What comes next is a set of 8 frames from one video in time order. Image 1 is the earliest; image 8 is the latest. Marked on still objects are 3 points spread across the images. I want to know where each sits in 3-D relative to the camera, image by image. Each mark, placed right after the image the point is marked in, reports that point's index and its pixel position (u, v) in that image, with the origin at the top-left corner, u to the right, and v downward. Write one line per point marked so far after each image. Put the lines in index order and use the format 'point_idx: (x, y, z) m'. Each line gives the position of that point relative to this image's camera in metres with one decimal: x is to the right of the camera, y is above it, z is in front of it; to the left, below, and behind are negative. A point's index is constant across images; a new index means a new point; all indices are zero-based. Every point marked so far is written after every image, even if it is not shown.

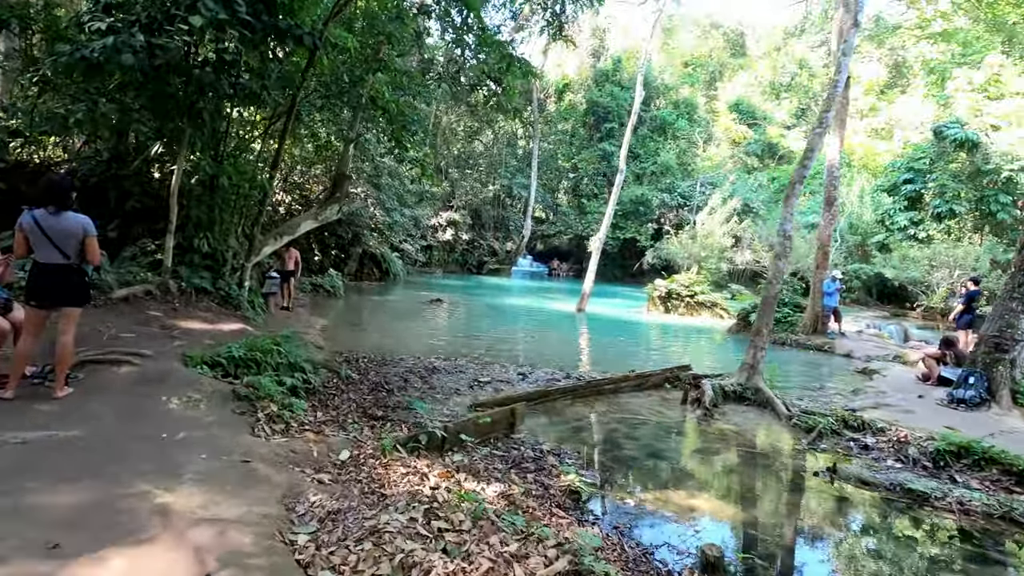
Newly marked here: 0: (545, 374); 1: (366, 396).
0: (+0.5, -1.3, +8.0) m
1: (-1.7, -1.2, +6.2) m
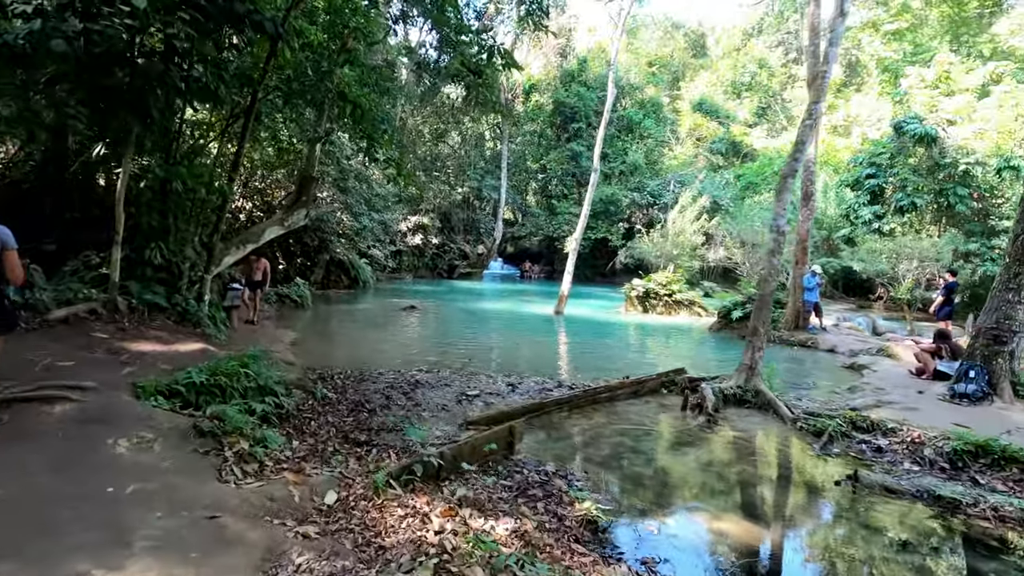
0: (+0.3, -1.4, +7.5) m
1: (-1.7, -1.4, +5.6) m
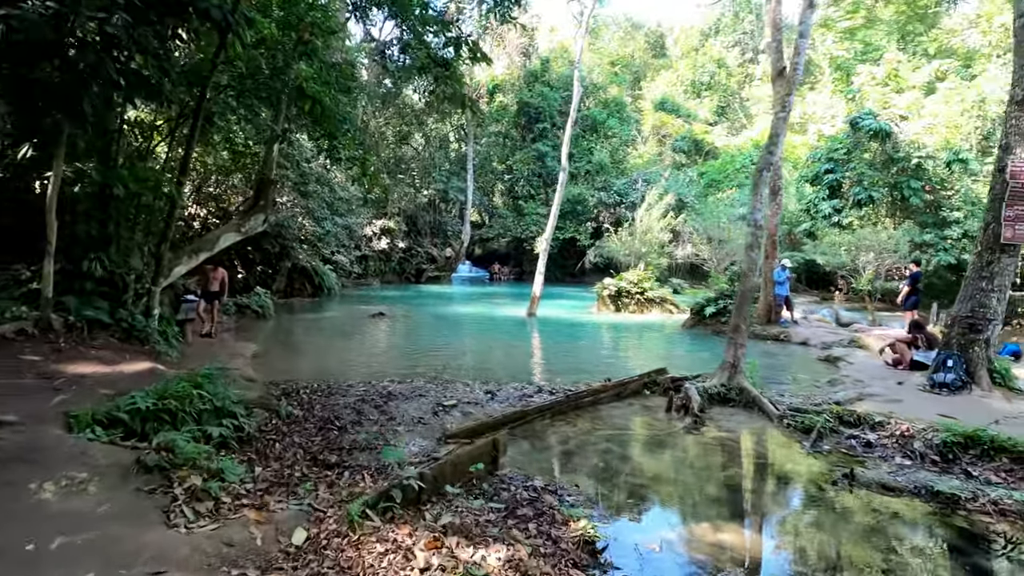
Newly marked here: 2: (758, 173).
0: (0.0, -1.4, +7.2) m
1: (-1.9, -1.5, +5.2) m
2: (+3.4, +1.6, +7.4) m
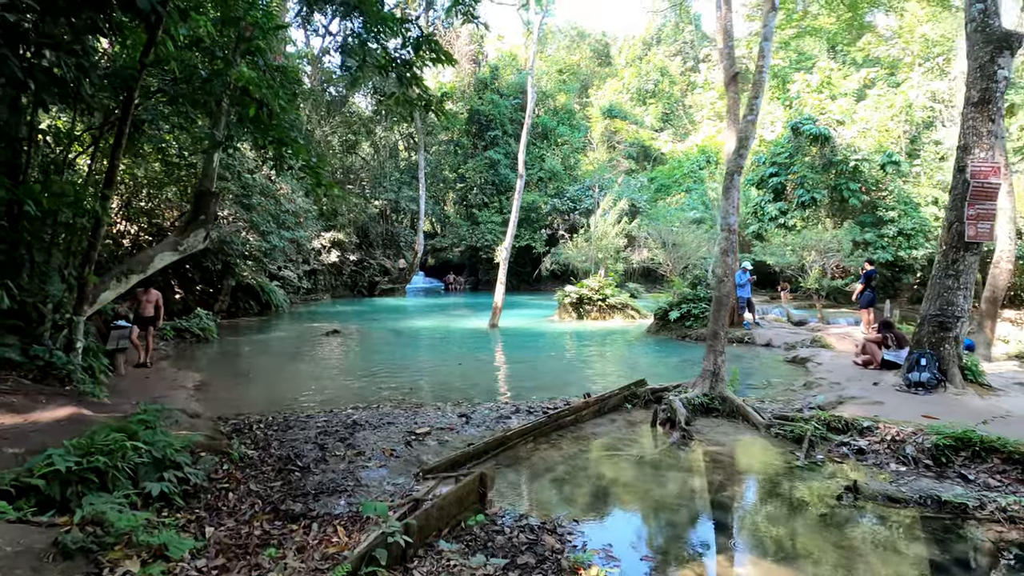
0: (-0.3, -1.6, +6.8) m
1: (-2.0, -1.7, +4.5) m
2: (+2.9, +1.5, +7.3) m
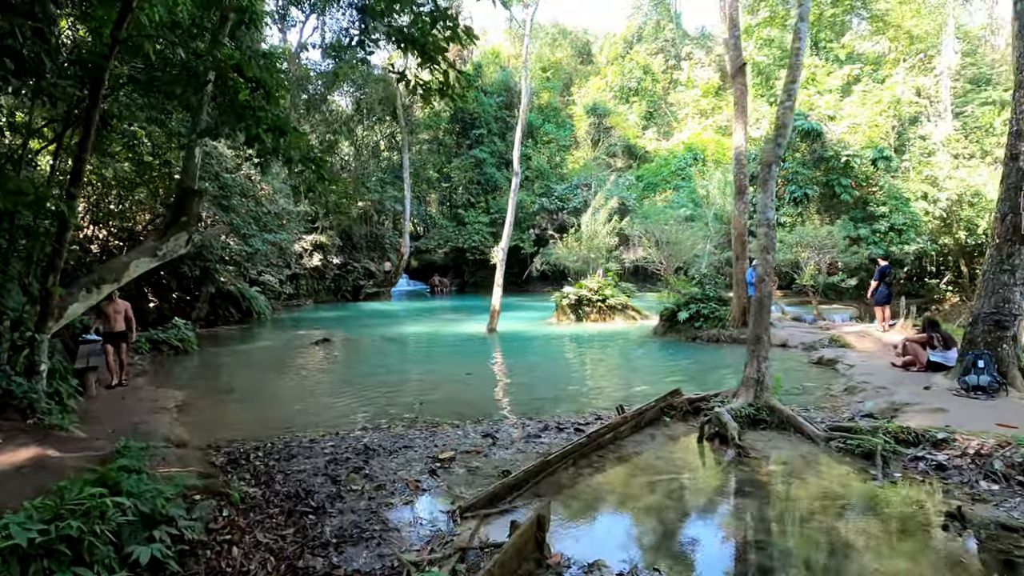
0: (0.0, -1.6, +6.1) m
1: (-1.6, -1.7, +3.8) m
2: (+3.2, +1.5, +6.7) m
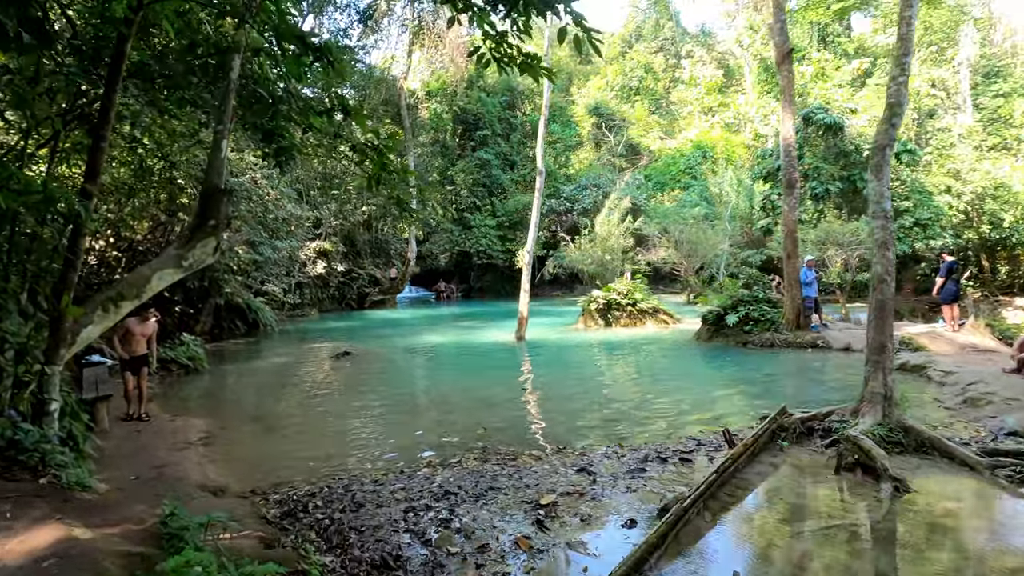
0: (+1.0, -1.7, +5.2) m
1: (-0.6, -1.8, +2.9) m
2: (+4.0, +1.5, +5.9) m
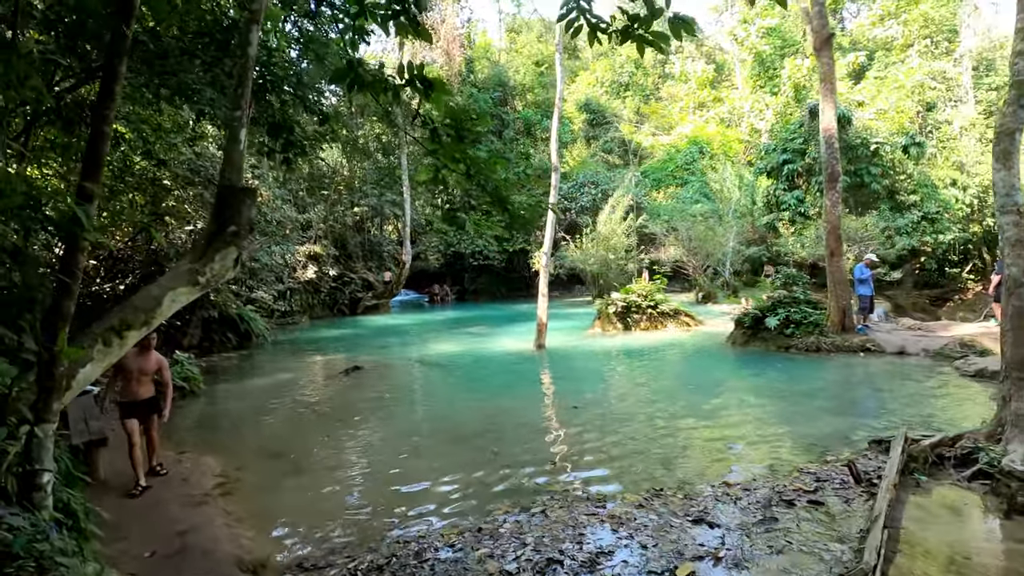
0: (+1.8, -1.8, +4.4) m
1: (+0.3, -2.0, +2.0) m
2: (+4.8, +1.5, +5.2) m
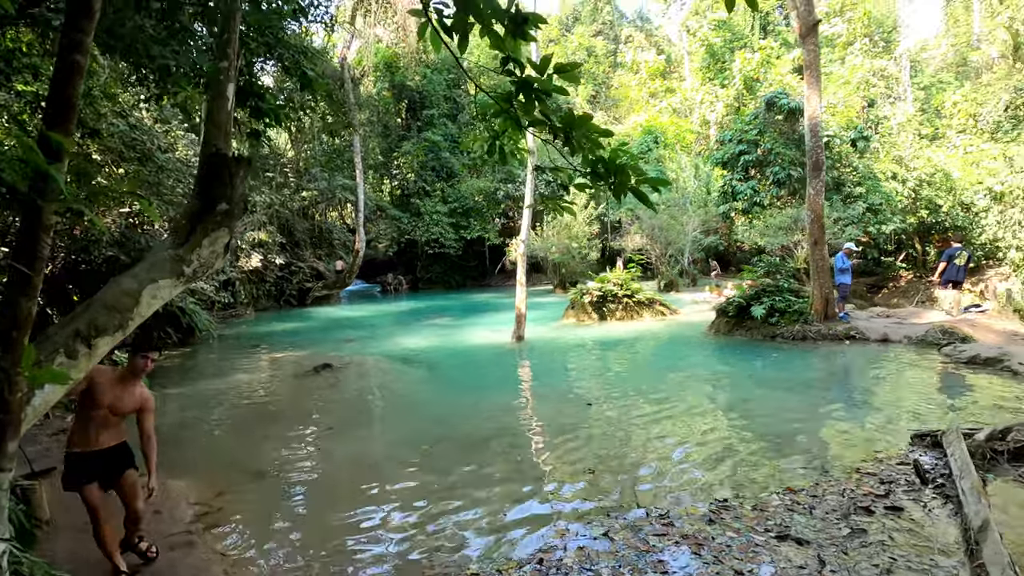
0: (+2.2, -1.7, +4.0) m
1: (+1.0, -1.9, +1.4) m
2: (+5.1, +1.6, +5.0) m
